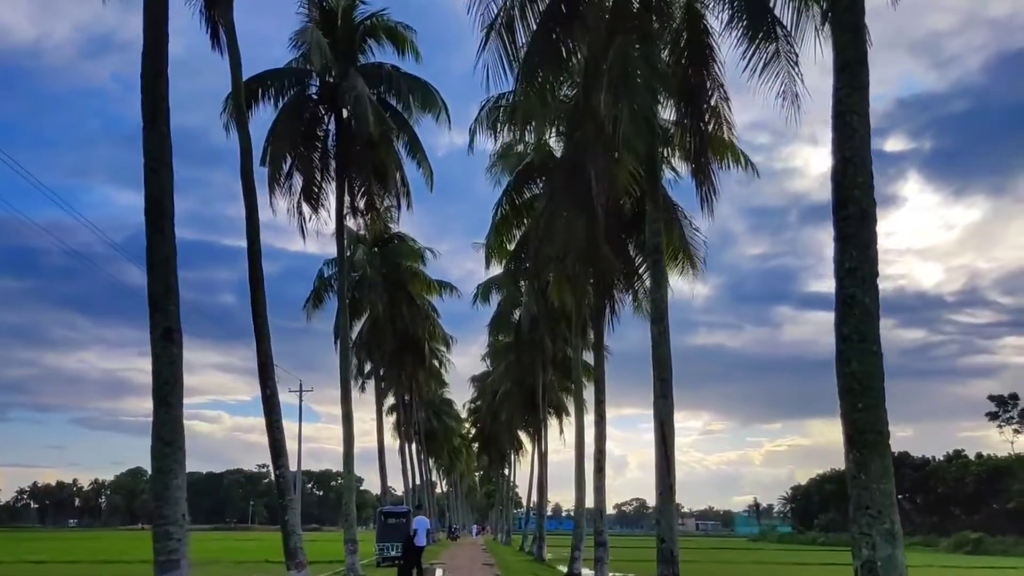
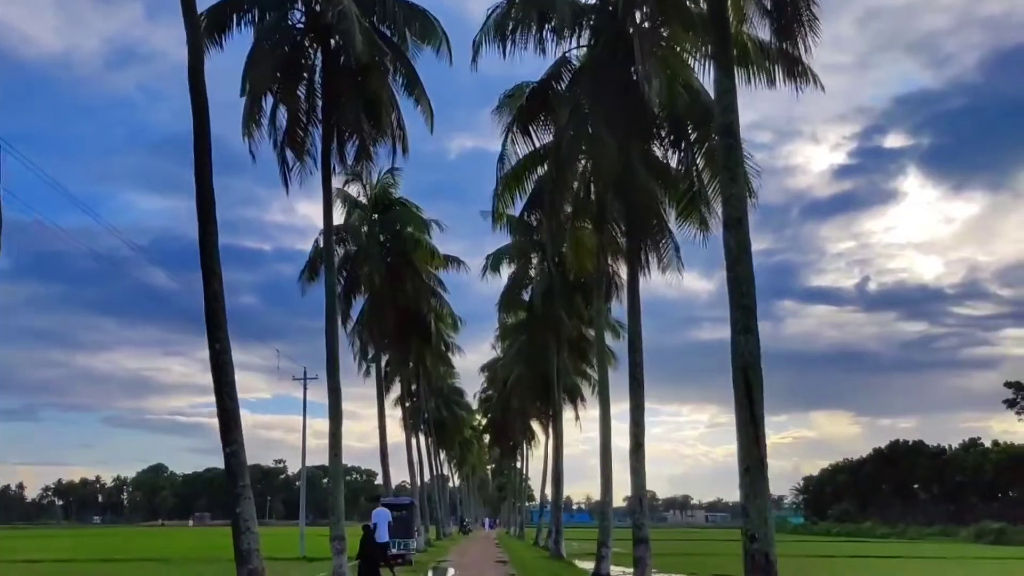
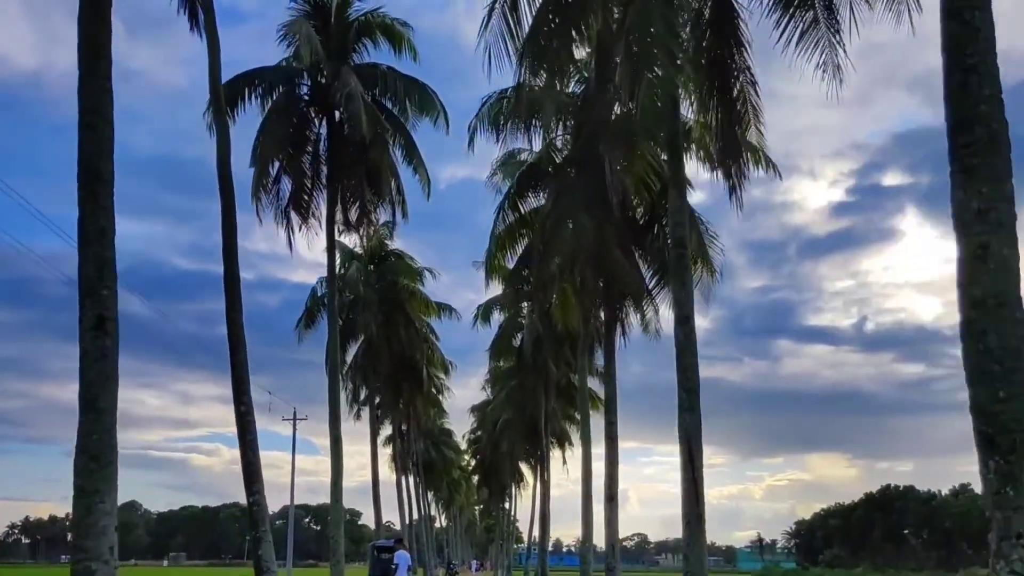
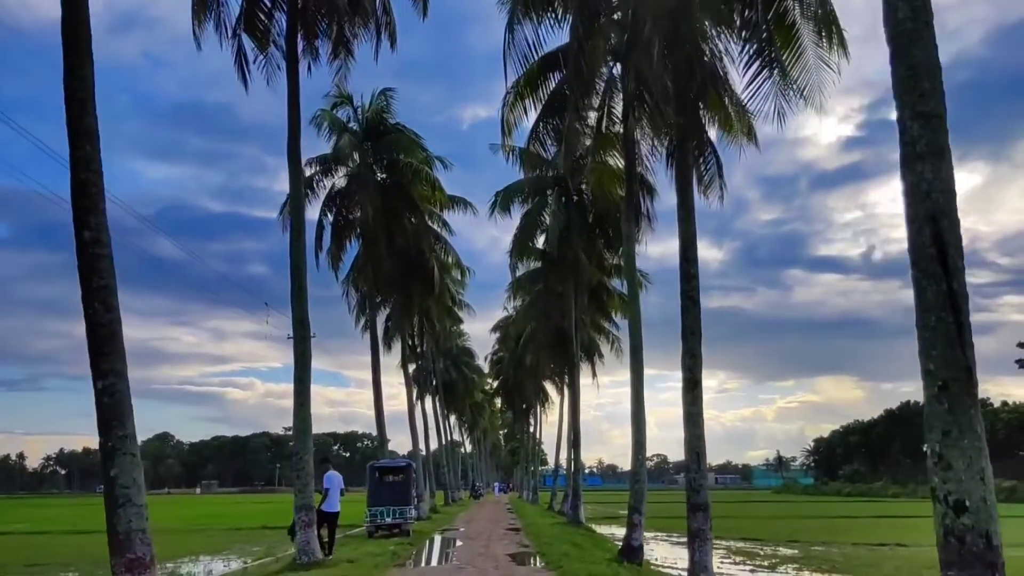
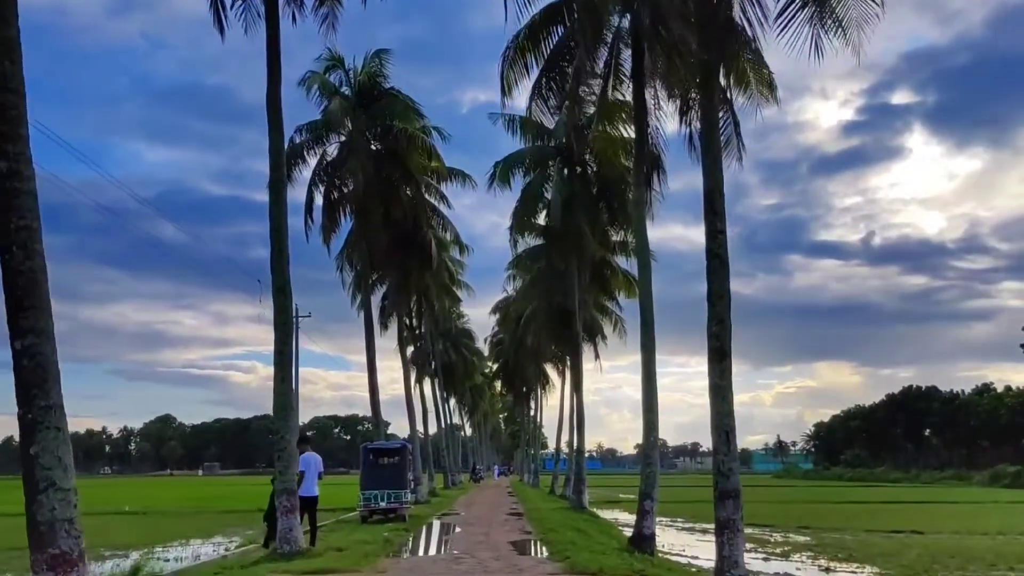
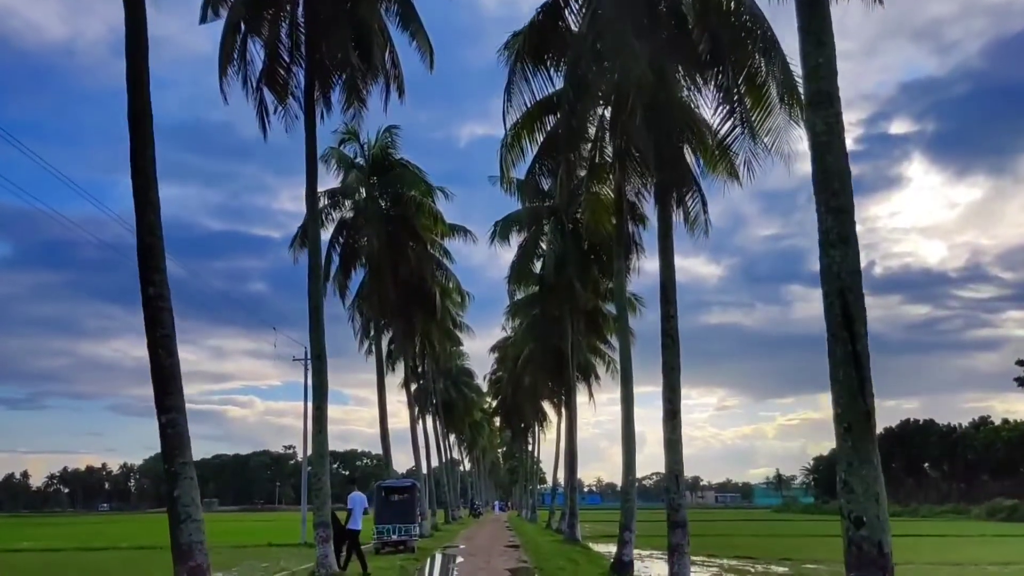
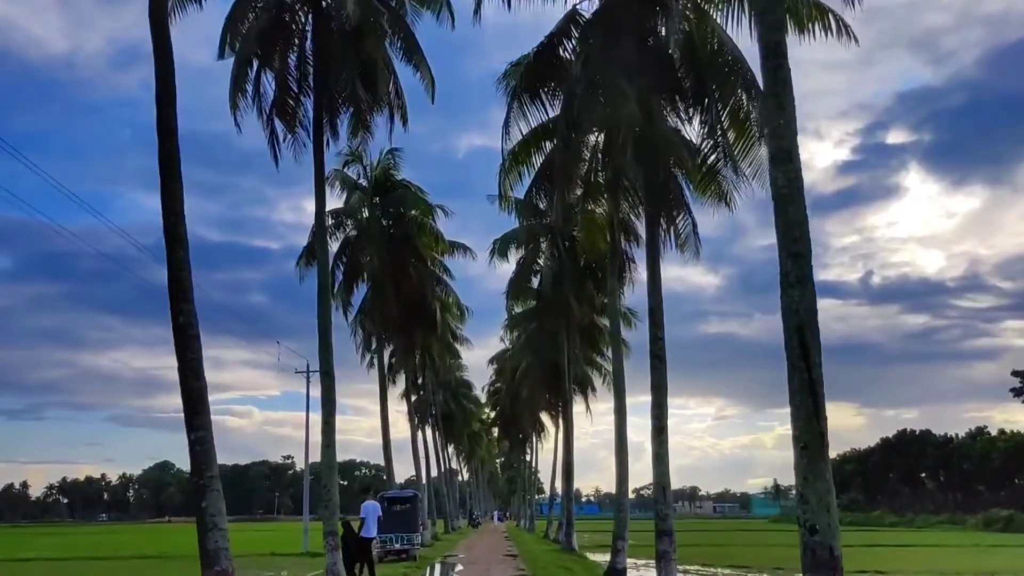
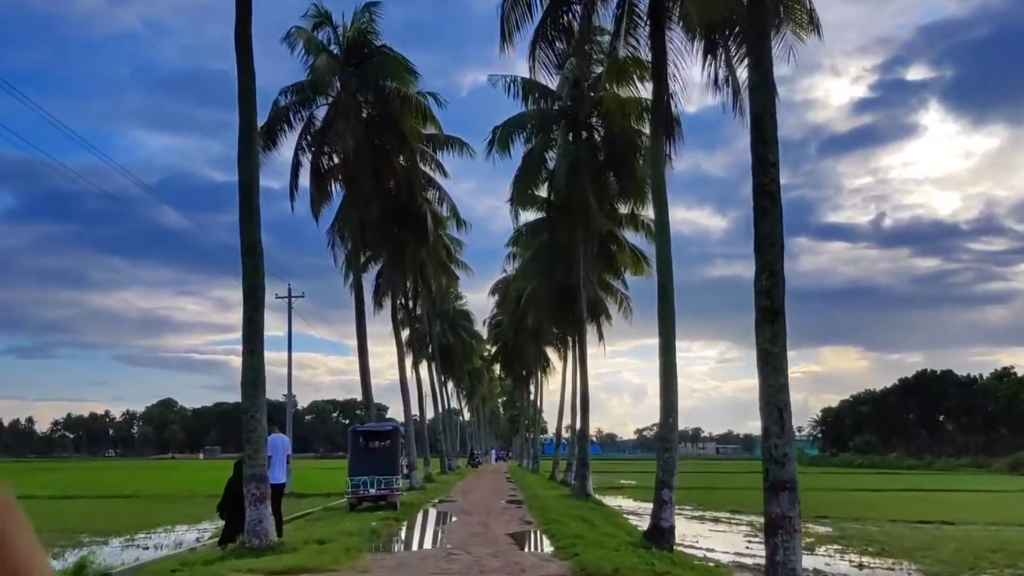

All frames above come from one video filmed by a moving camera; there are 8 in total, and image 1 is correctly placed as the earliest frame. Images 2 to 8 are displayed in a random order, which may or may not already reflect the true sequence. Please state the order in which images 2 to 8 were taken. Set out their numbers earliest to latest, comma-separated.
3, 2, 7, 6, 4, 5, 8
